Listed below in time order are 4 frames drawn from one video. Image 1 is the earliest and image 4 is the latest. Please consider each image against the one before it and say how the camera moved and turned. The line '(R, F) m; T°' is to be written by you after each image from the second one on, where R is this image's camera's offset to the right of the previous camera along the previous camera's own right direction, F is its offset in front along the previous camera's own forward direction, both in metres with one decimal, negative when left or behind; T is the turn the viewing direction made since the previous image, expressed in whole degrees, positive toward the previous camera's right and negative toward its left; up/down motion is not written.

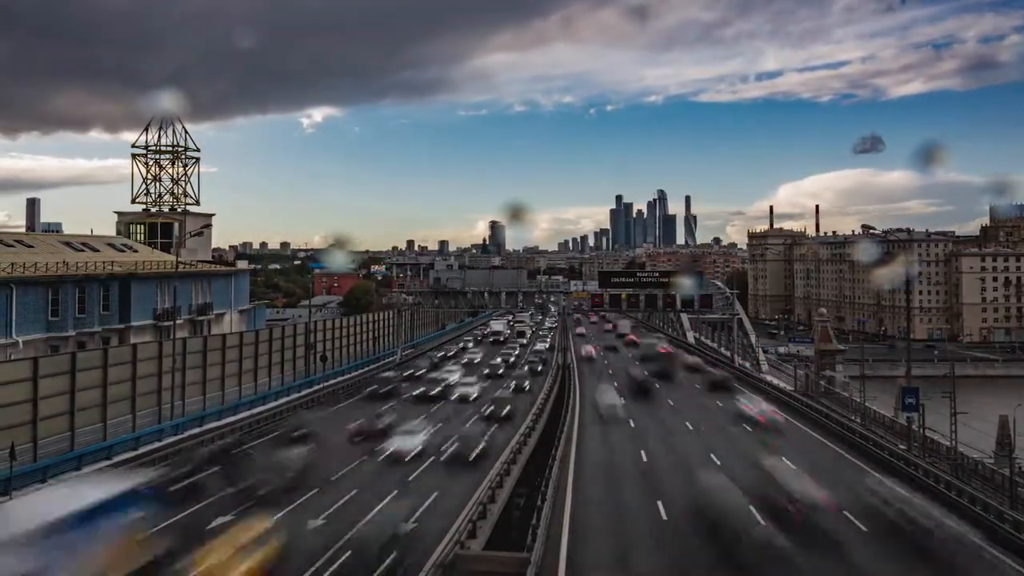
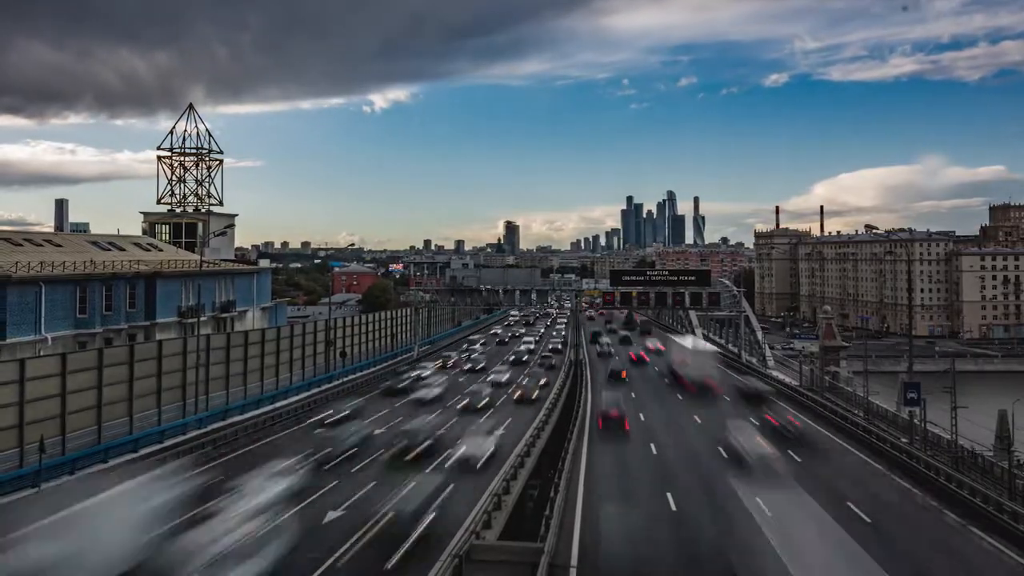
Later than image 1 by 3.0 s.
(0.0, -1.0) m; -1°
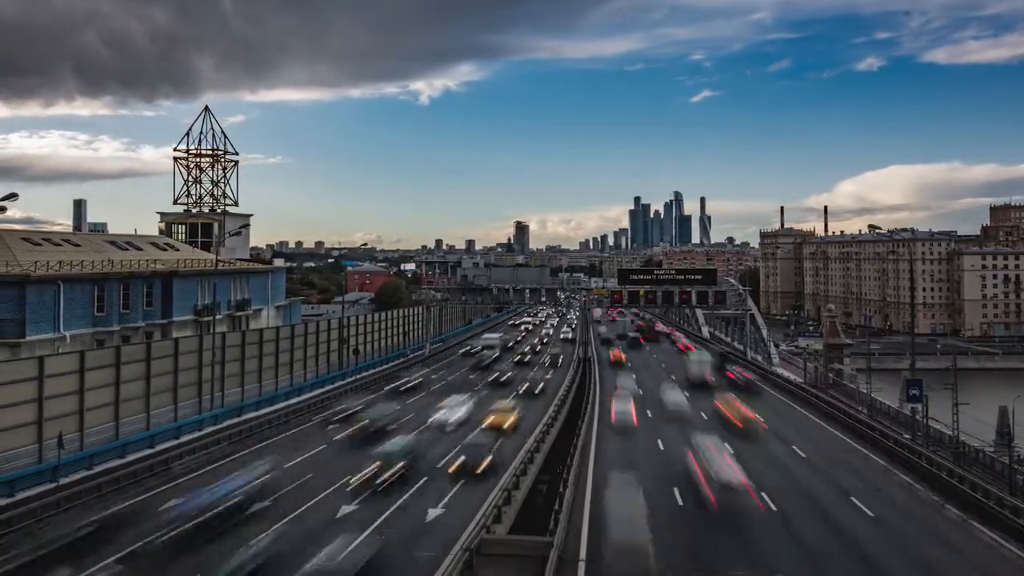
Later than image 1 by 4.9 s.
(0.0, -0.7) m; -1°
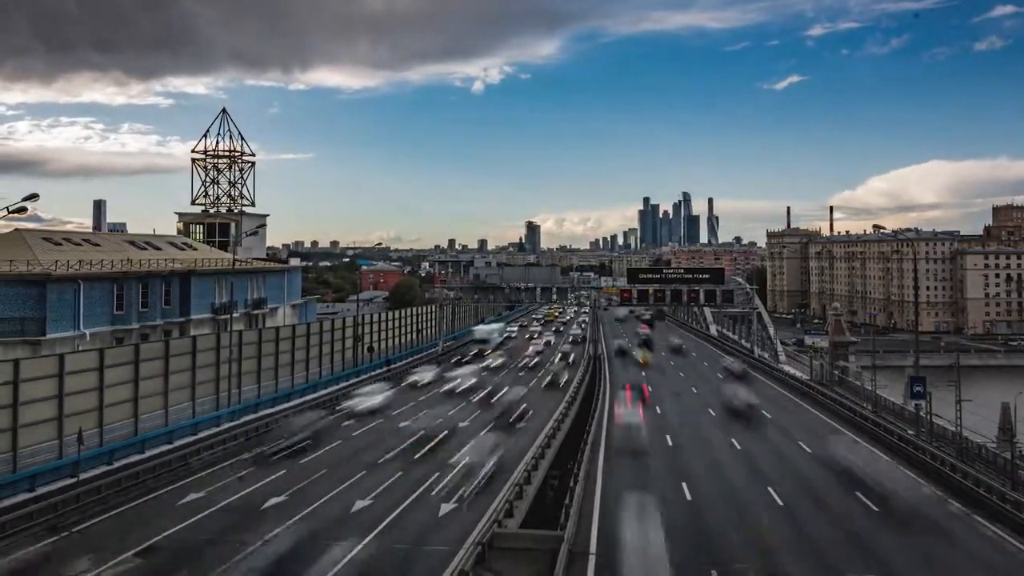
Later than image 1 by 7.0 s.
(0.0, -0.7) m; -1°
